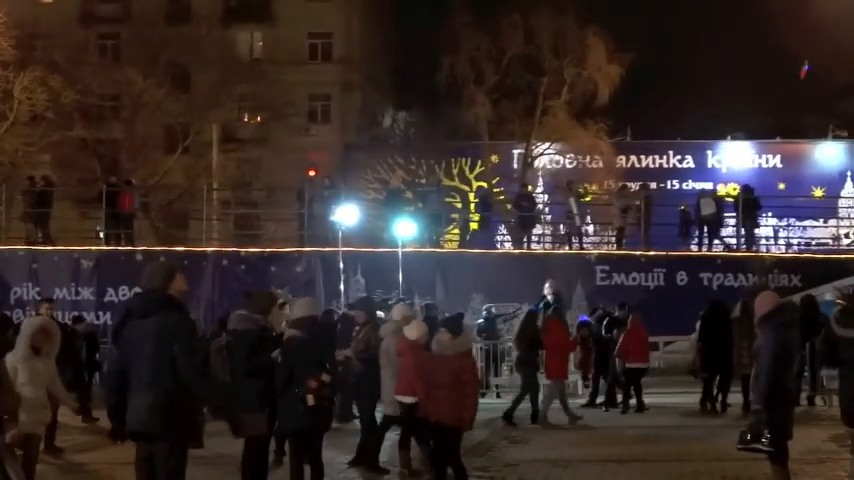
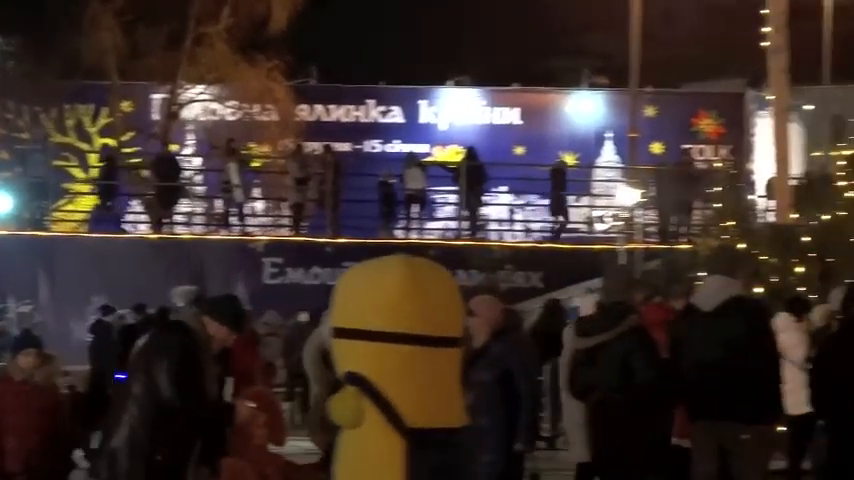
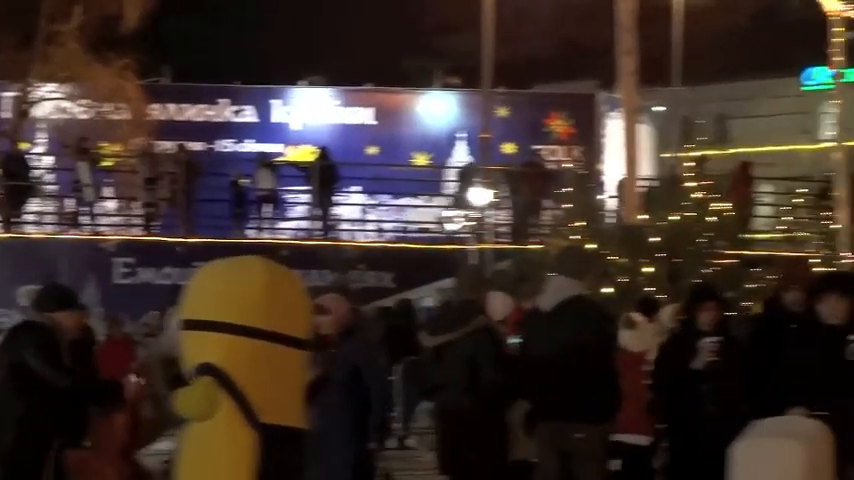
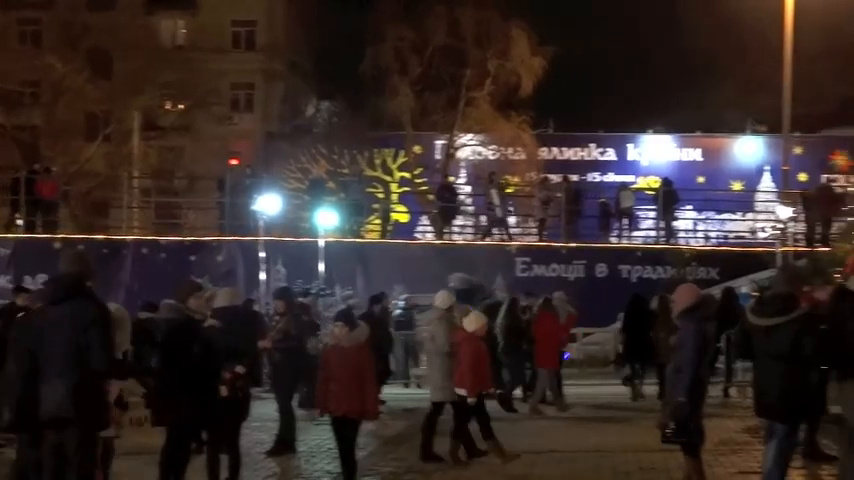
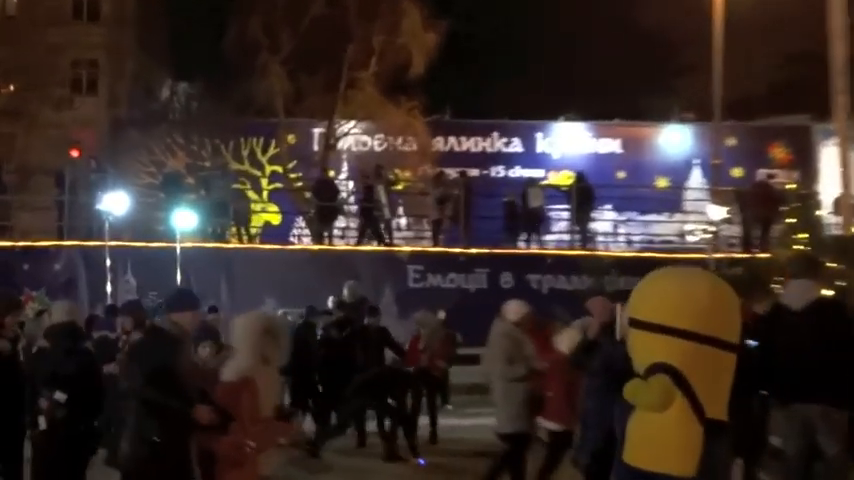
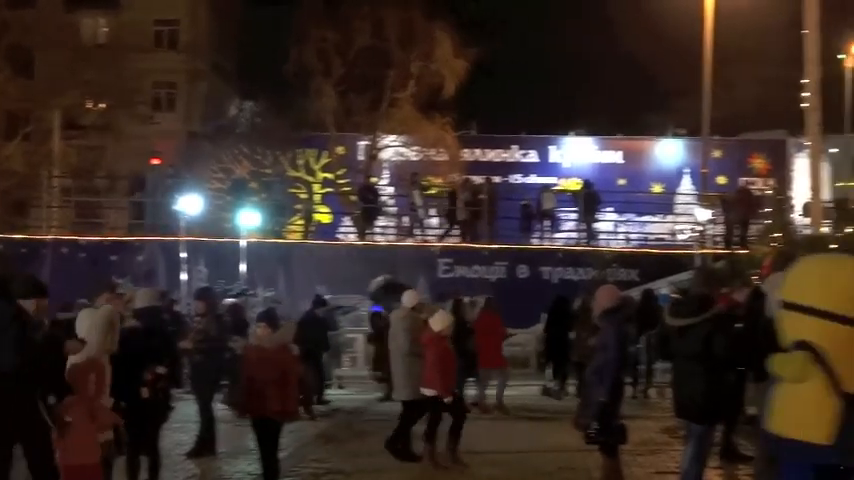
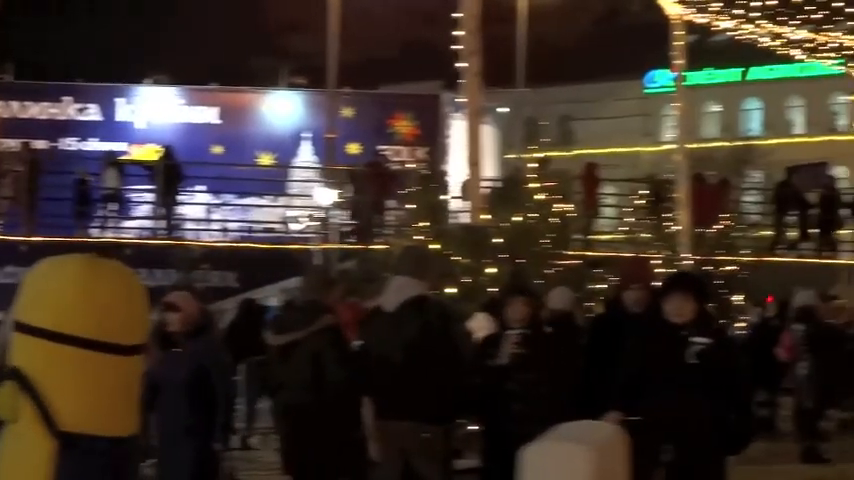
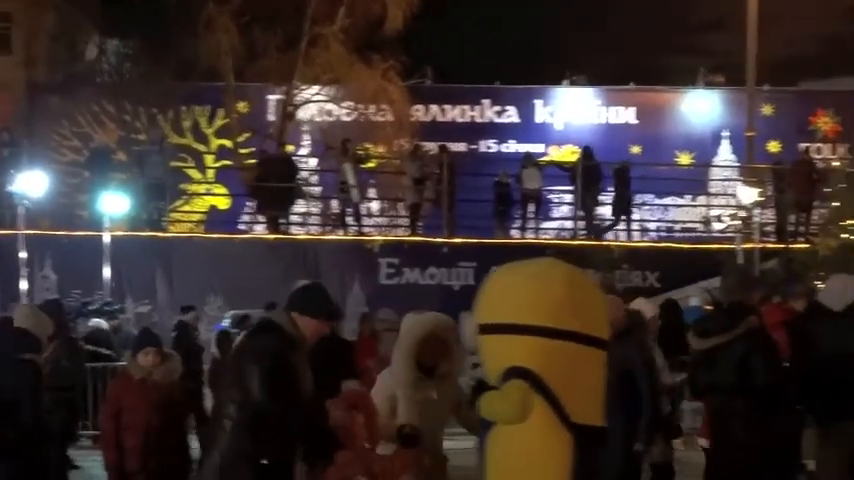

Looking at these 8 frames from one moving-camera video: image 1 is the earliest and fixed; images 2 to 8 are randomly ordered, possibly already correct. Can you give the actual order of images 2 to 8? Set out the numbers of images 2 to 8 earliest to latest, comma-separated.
4, 6, 5, 8, 2, 3, 7
